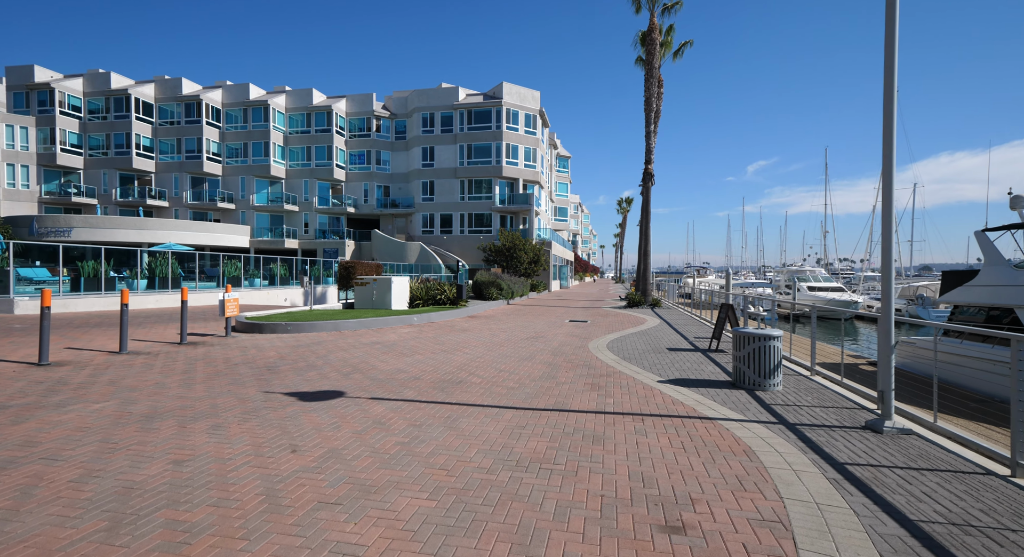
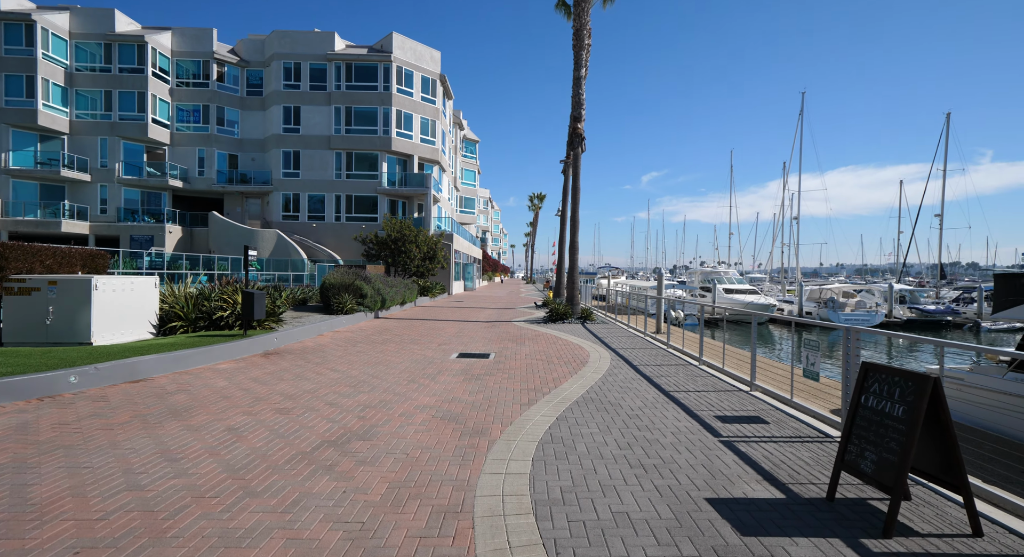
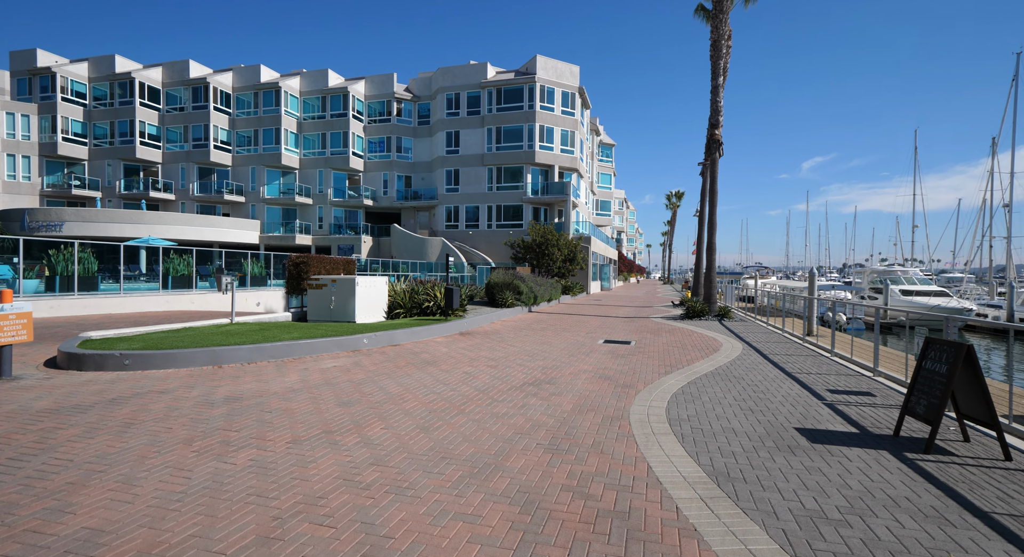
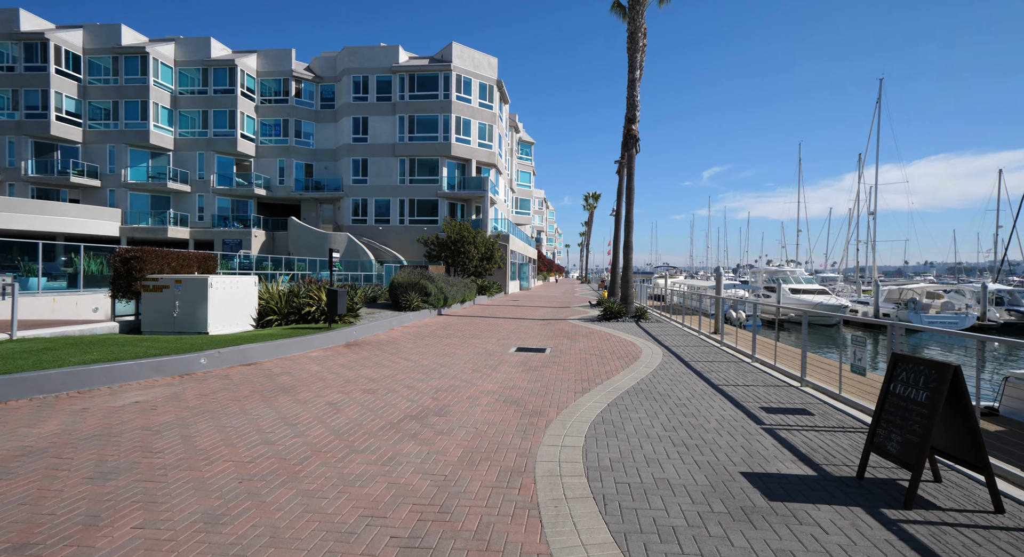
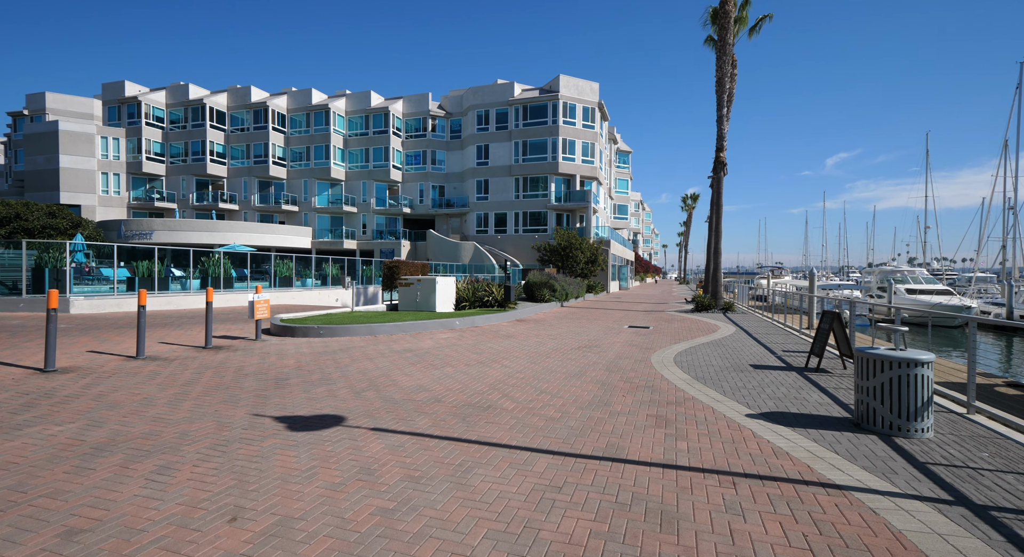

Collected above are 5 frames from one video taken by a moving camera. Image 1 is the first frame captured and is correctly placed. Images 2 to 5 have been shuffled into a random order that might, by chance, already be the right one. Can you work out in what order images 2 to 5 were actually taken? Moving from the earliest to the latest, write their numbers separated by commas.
5, 3, 4, 2
